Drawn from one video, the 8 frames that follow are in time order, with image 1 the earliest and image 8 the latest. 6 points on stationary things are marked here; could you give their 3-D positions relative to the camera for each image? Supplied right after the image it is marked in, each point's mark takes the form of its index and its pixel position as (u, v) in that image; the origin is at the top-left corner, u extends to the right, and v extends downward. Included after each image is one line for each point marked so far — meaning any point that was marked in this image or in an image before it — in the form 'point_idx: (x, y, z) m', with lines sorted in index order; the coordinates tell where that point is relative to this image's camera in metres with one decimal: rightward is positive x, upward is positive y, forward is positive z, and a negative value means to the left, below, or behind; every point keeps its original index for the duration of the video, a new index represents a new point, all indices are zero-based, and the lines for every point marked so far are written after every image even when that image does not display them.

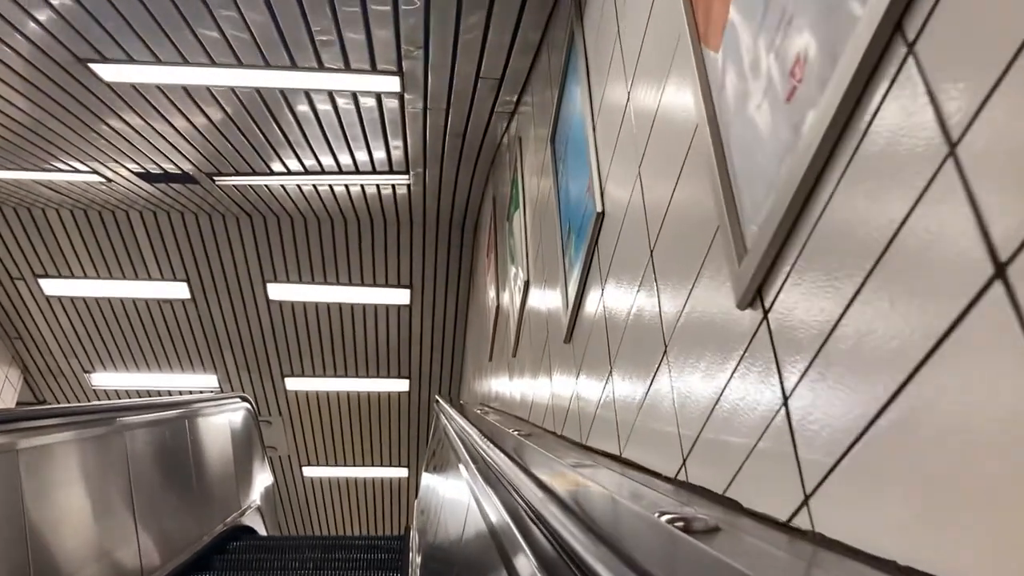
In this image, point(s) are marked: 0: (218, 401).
0: (-1.4, -0.6, +4.5) m
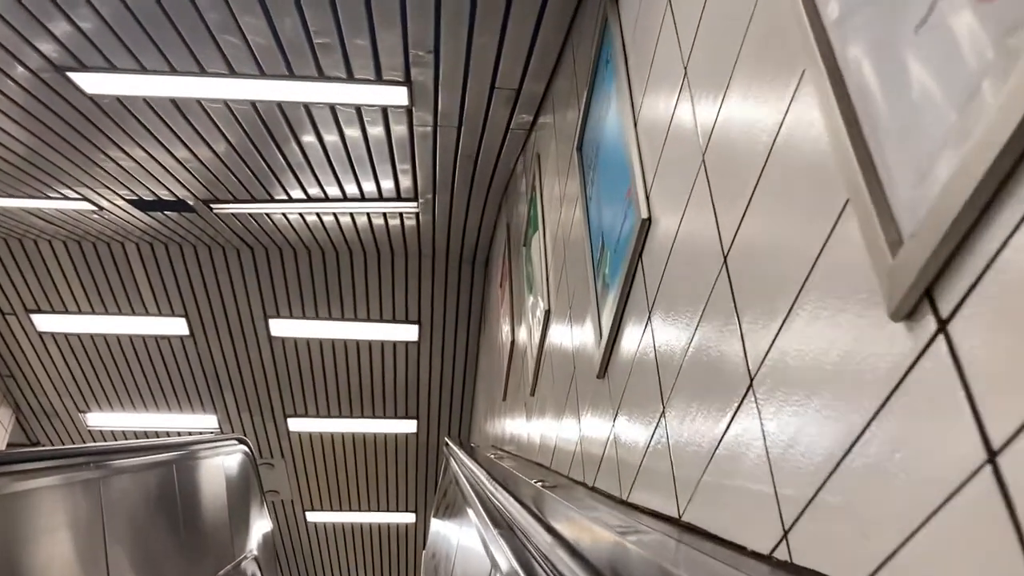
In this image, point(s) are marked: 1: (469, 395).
0: (-1.4, -0.7, +4.3) m
1: (-0.3, -0.7, +6.5) m
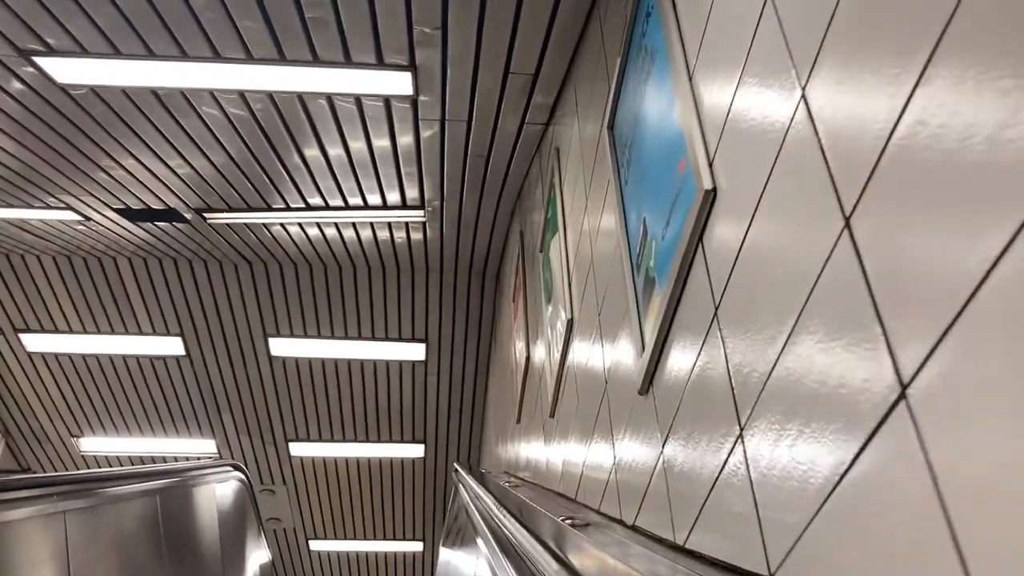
0: (-1.3, -0.8, +4.0) m
1: (-0.2, -0.9, +6.2) m
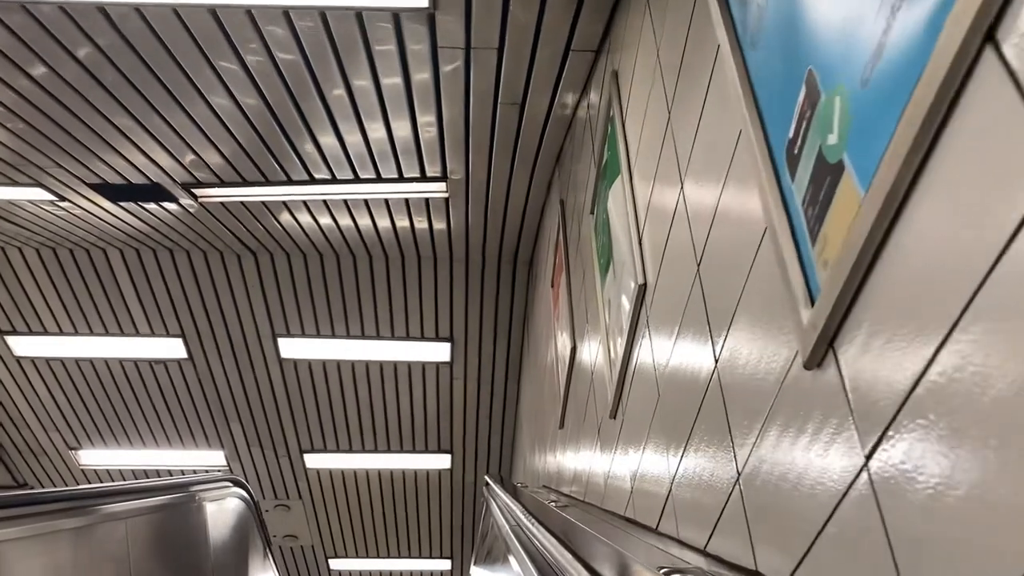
0: (-1.2, -0.7, +3.5) m
1: (0.0, -0.8, +5.6) m
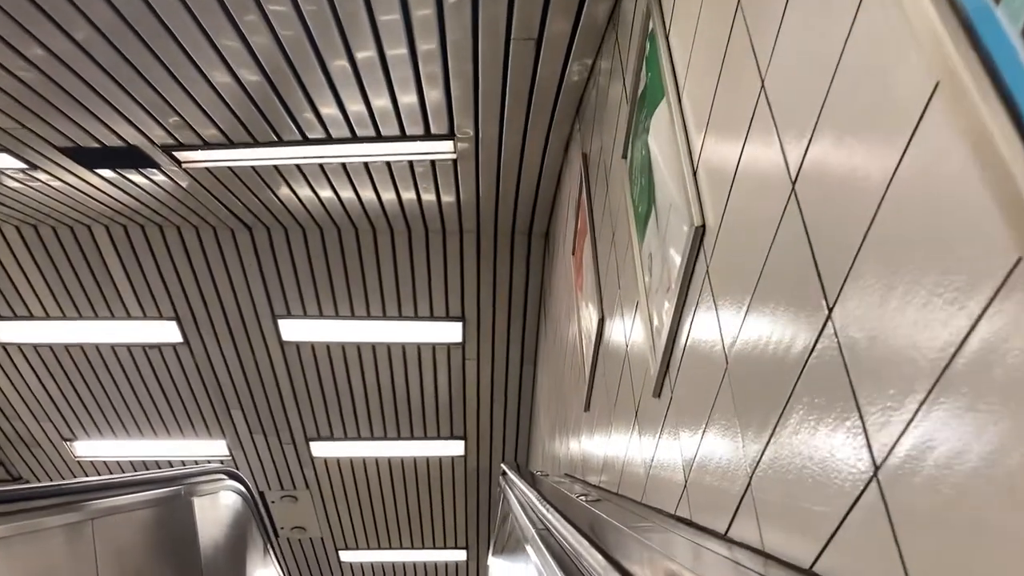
0: (-1.1, -0.7, +3.2) m
1: (+0.1, -0.7, +5.3) m
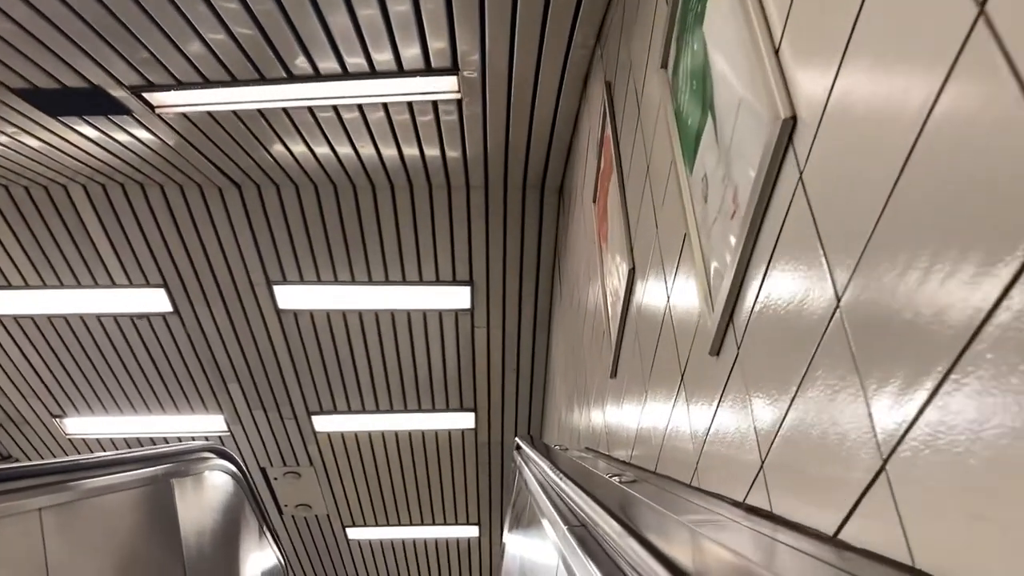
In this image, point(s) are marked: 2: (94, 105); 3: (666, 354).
0: (-1.0, -0.5, +2.9) m
1: (+0.2, -0.5, +5.0) m
2: (-1.4, +0.6, +3.0) m
3: (+0.3, -0.1, +1.6) m
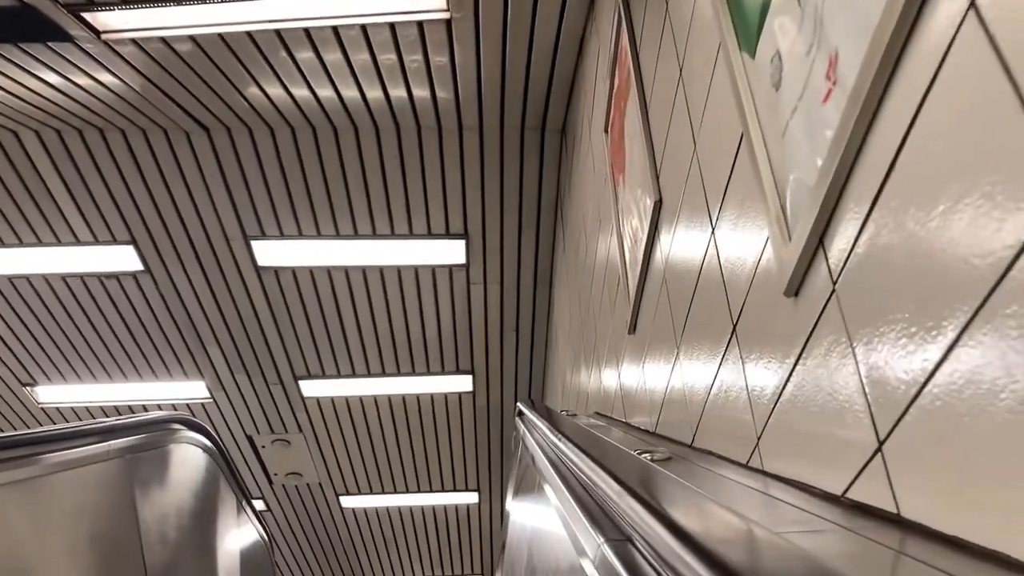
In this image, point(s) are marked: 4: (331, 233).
0: (-1.0, -0.4, +2.6) m
1: (+0.1, -0.3, +4.7) m
2: (-1.4, +0.7, +2.7) m
3: (+0.3, 0.0, +1.3) m
4: (-0.8, +0.2, +4.0) m
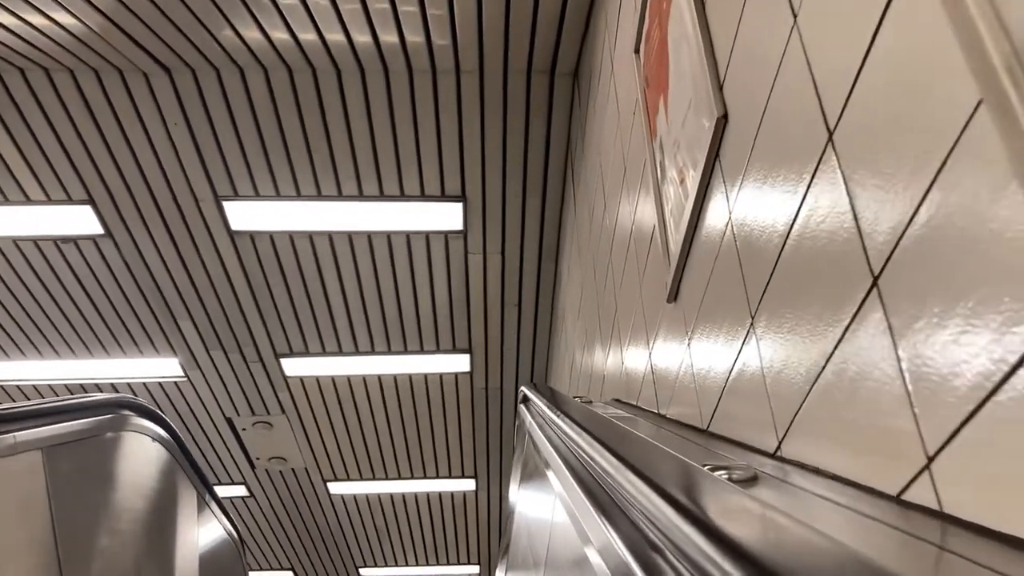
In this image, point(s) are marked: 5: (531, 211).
0: (-1.0, -0.3, +2.2) m
1: (+0.2, -0.1, +4.3) m
2: (-1.4, +0.8, +2.3) m
3: (+0.3, 0.0, +0.9) m
4: (-0.8, +0.4, +3.5) m
5: (+0.1, +0.3, +3.7) m
